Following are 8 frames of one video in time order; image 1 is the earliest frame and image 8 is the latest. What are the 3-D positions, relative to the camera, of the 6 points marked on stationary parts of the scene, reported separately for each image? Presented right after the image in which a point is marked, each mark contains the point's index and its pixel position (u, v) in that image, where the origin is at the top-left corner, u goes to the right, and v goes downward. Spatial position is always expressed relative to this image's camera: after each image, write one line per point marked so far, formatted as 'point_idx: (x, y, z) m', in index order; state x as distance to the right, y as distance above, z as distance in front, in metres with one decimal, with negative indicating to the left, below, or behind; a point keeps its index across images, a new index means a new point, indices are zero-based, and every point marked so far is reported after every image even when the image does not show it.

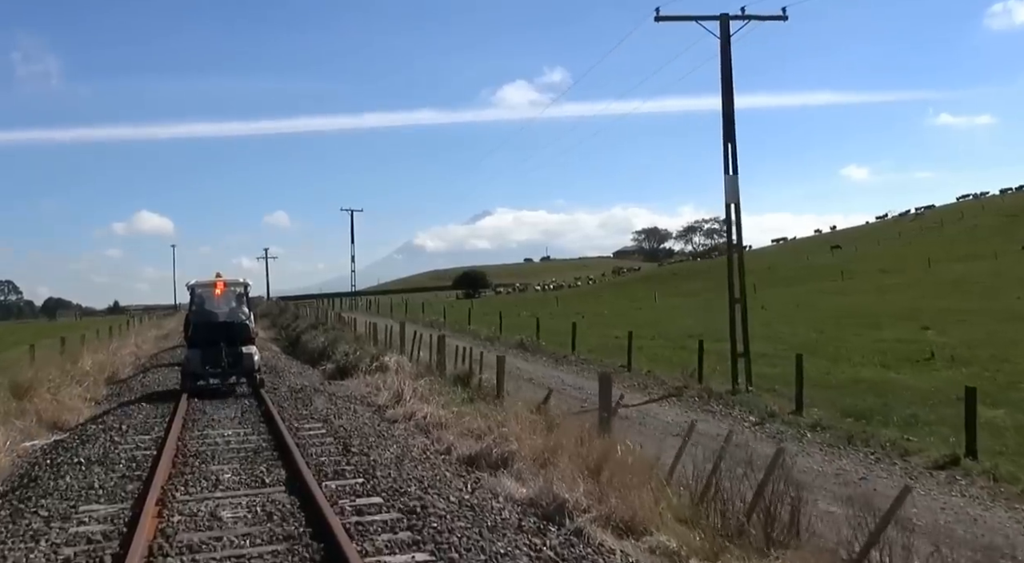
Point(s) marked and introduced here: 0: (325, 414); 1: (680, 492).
0: (-3.1, -2.3, +18.0) m
1: (+1.9, -2.4, +11.9) m
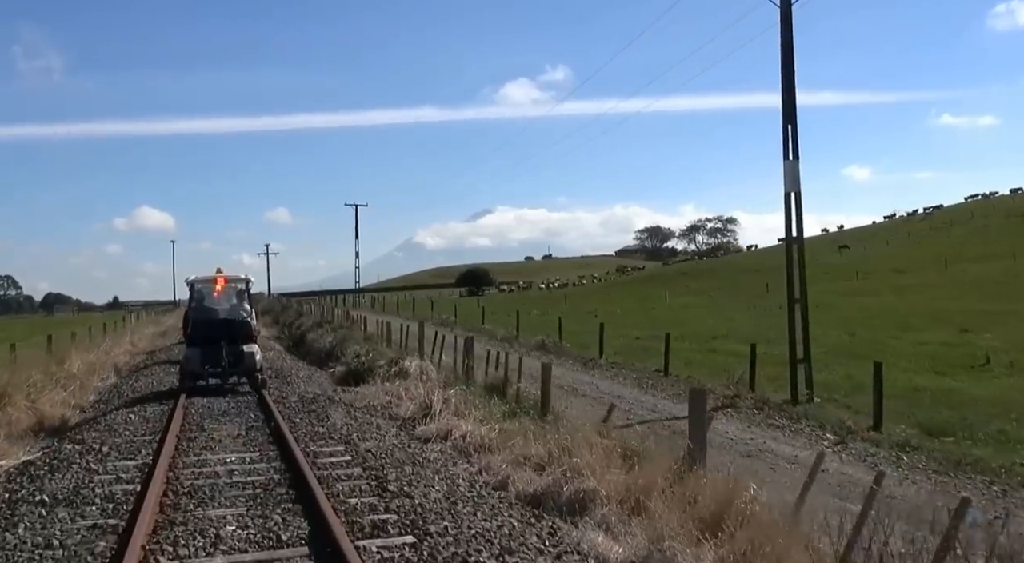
0: (-2.3, -2.2, +15.2) m
1: (+2.7, -2.3, +9.1) m
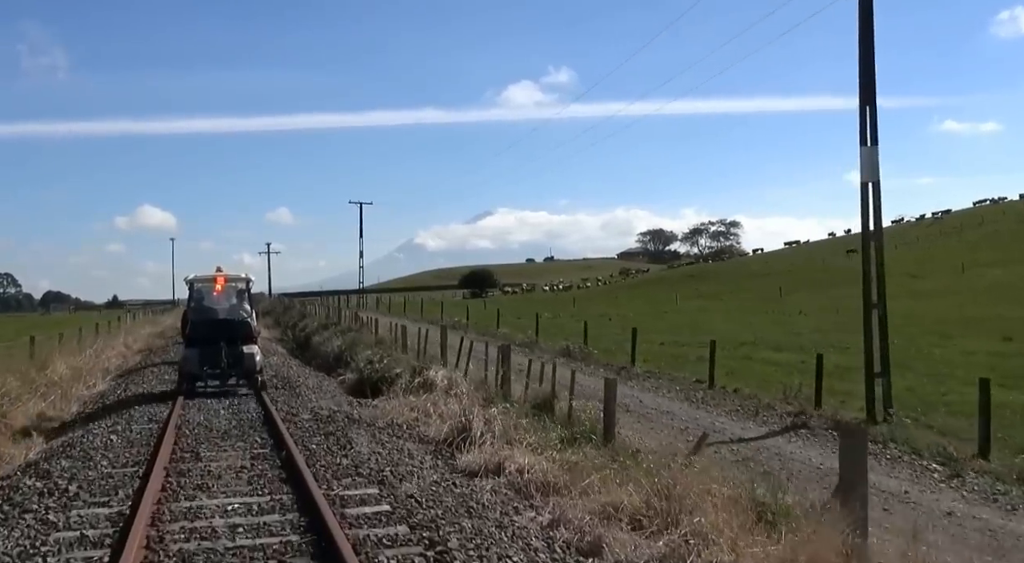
0: (-1.5, -2.1, +12.2) m
1: (+3.5, -2.3, +6.1) m
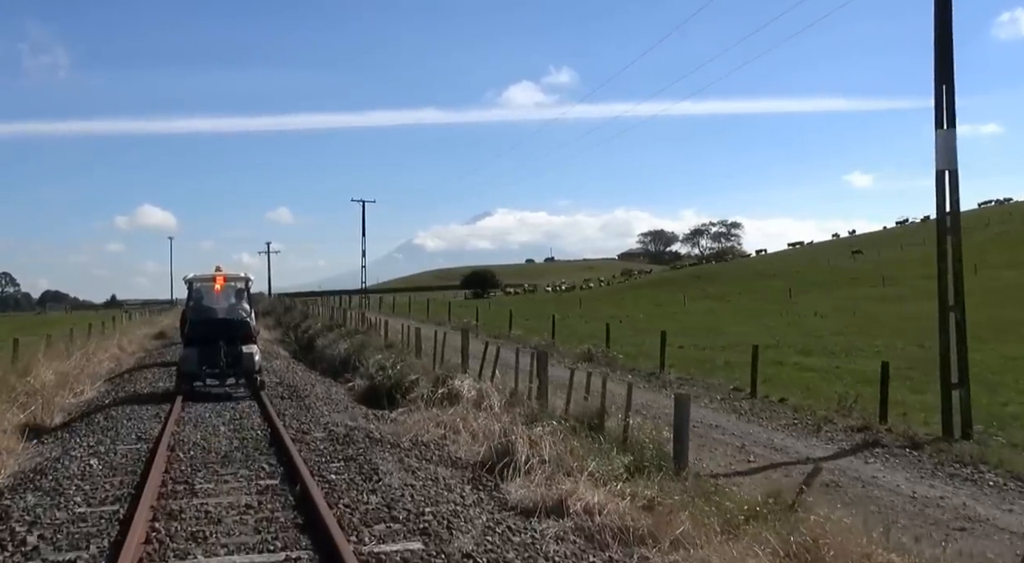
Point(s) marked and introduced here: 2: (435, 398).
0: (-0.9, -2.1, +9.9) m
1: (+4.1, -2.3, +3.8) m
2: (-1.4, -2.1, +19.4) m
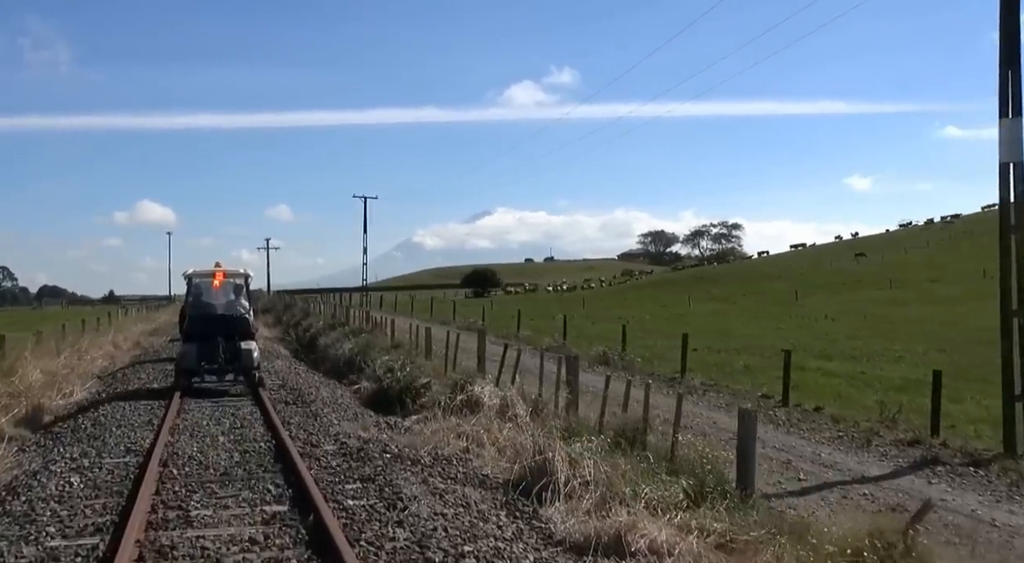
0: (-0.5, -2.1, +8.3) m
1: (+4.6, -2.3, +2.2) m
2: (-1.0, -2.1, +17.8) m
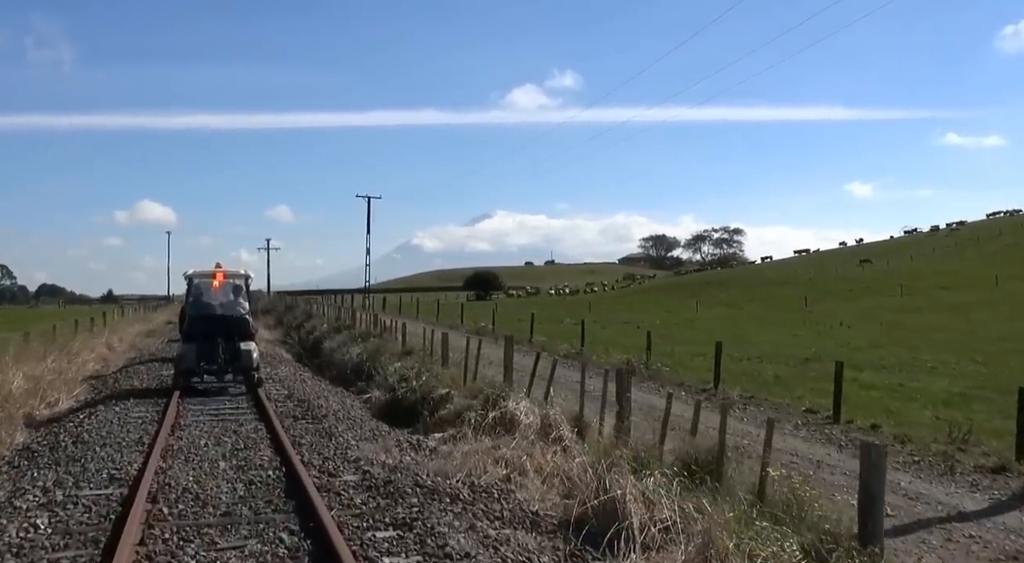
0: (+0.1, -2.1, +6.2) m
1: (+5.2, -2.3, +0.1) m
2: (-0.4, -2.1, +15.7) m
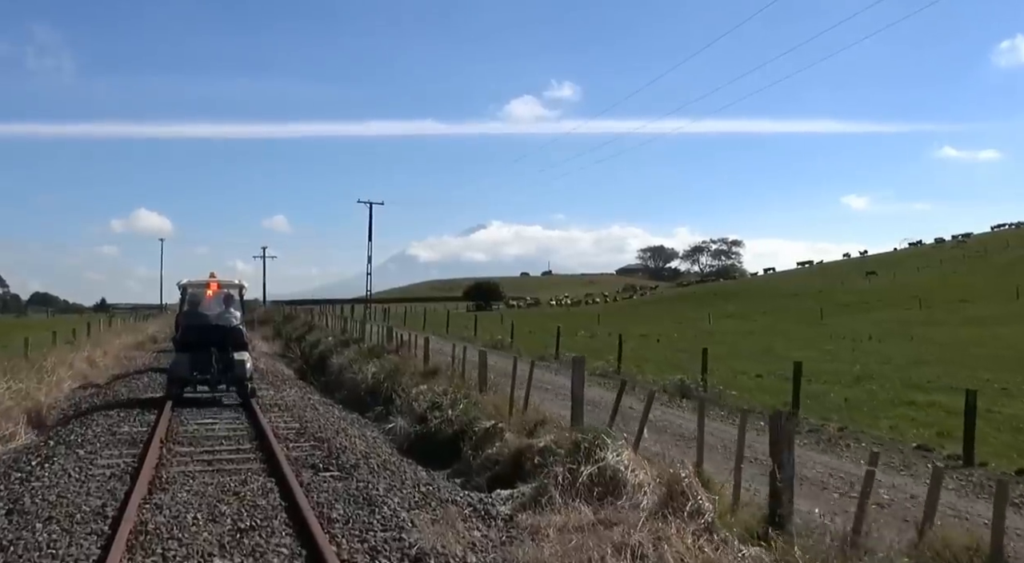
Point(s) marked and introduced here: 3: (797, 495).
0: (+1.3, -2.1, +2.0) m
1: (+6.3, -2.3, -4.1) m
2: (+0.7, -2.2, +11.5) m
3: (+4.0, -2.8, +15.1) m
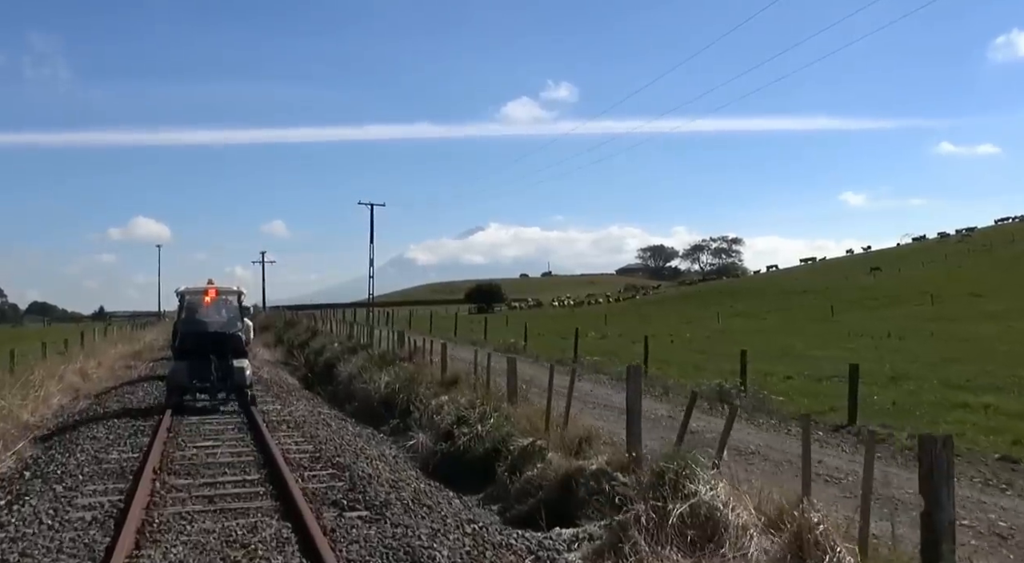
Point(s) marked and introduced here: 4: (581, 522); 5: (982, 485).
0: (+1.9, -2.0, -0.2) m
1: (+7.0, -2.1, -6.3) m
2: (+1.4, -2.1, +9.3) m
3: (+4.7, -2.7, +12.9) m
4: (+0.7, -2.4, +12.7) m
5: (+6.9, -2.9, +15.7) m
